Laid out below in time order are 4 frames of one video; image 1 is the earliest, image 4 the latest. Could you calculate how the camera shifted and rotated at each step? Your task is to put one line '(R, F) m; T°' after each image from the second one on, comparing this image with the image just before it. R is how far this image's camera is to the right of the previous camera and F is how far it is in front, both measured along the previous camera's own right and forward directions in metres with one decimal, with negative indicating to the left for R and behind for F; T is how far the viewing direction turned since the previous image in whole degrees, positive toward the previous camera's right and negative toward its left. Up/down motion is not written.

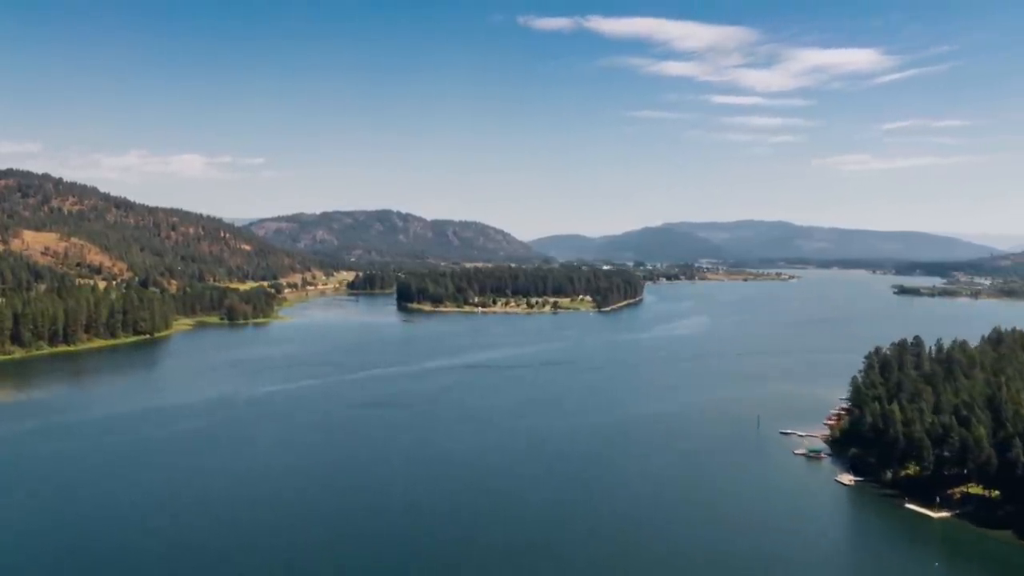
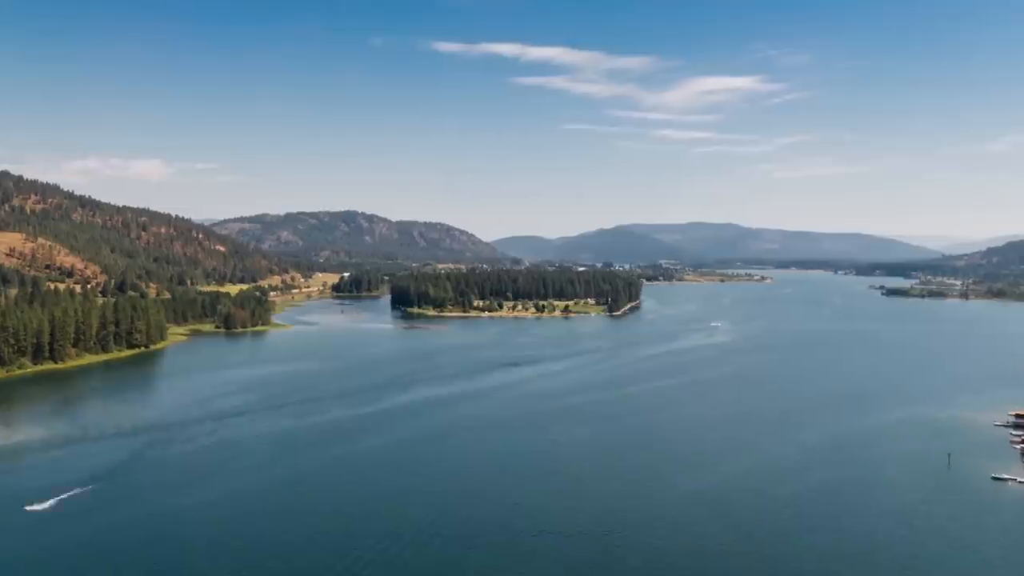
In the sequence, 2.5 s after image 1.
(-2.5, +3.4) m; +2°
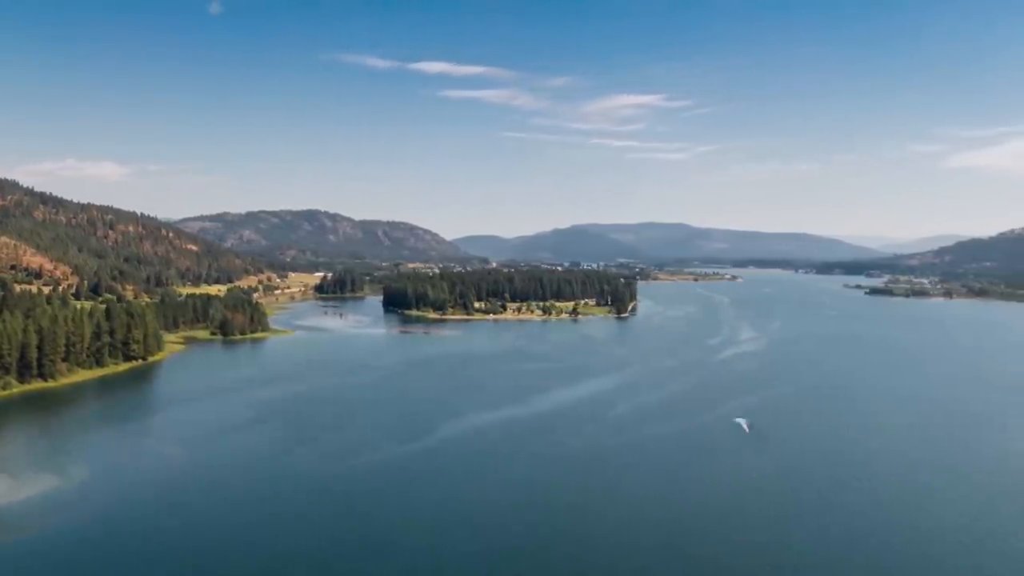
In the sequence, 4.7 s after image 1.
(-2.3, +2.9) m; +2°
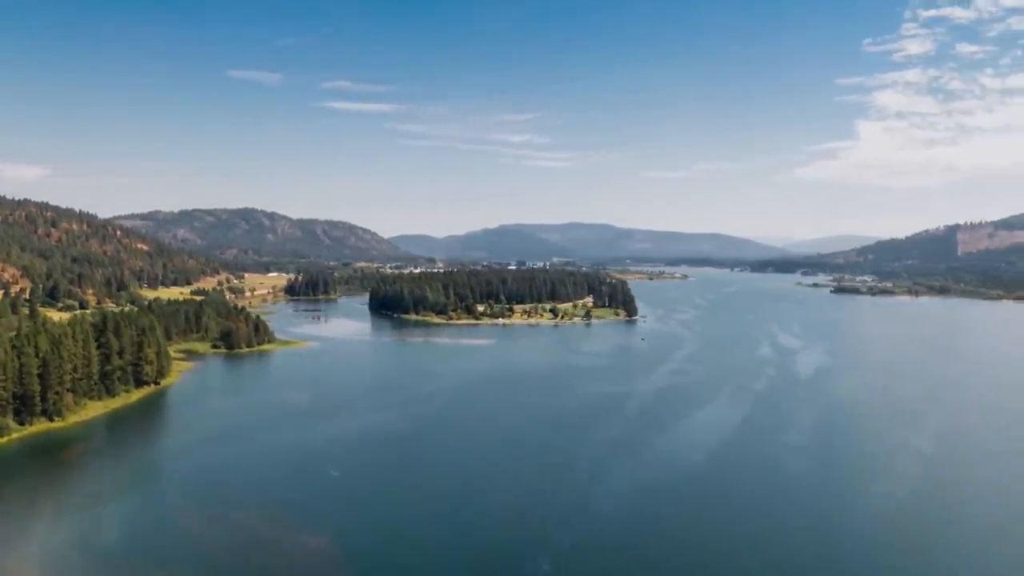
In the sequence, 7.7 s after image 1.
(-3.5, +4.0) m; +4°
